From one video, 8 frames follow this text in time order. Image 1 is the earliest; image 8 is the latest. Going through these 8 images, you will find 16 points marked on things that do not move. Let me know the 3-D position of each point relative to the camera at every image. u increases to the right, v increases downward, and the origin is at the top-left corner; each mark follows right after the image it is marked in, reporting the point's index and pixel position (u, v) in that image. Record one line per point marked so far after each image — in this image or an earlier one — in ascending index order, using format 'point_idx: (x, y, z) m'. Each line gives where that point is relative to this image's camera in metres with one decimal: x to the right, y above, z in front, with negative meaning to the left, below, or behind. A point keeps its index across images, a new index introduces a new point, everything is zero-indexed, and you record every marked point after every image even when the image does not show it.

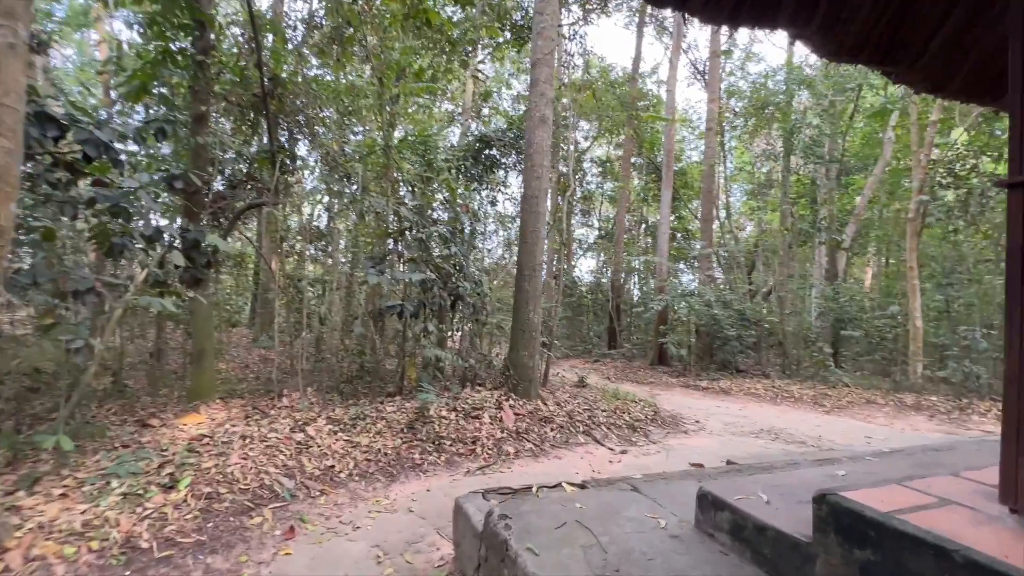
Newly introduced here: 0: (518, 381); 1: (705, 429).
0: (+0.1, -1.0, +5.0) m
1: (+2.5, -1.8, +5.8) m
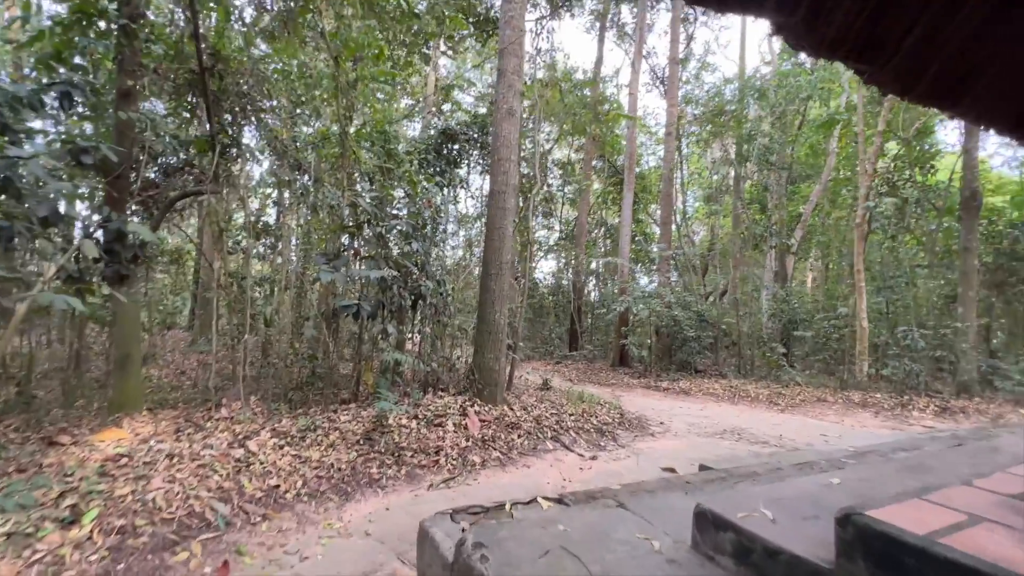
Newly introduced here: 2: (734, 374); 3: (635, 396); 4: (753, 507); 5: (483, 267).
0: (-0.3, -1.0, +4.8) m
1: (+2.0, -1.8, +5.7) m
2: (+5.6, -2.1, +11.2) m
3: (+2.4, -2.1, +8.6) m
4: (+0.9, -0.8, +1.6) m
5: (-0.3, +0.2, +4.9) m
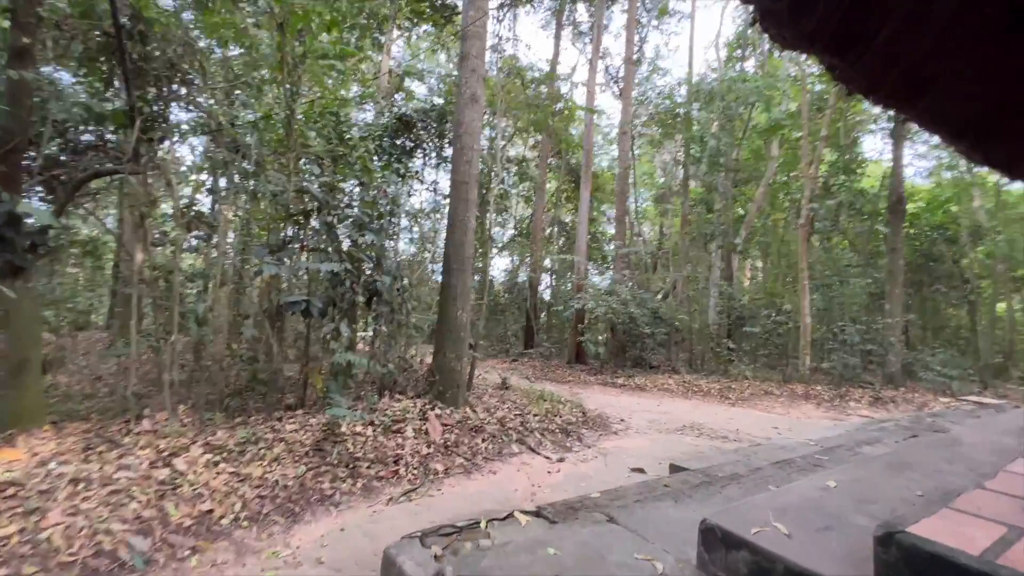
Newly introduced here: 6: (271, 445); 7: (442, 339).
0: (-0.7, -1.0, +4.5) m
1: (+1.5, -1.8, +5.7) m
2: (+4.5, -2.1, +11.5) m
3: (+1.6, -2.0, +8.6) m
4: (+0.8, -0.8, +1.5) m
5: (-0.7, +0.3, +4.6) m
6: (-1.8, -1.2, +3.4) m
7: (-0.7, -0.5, +4.6) m
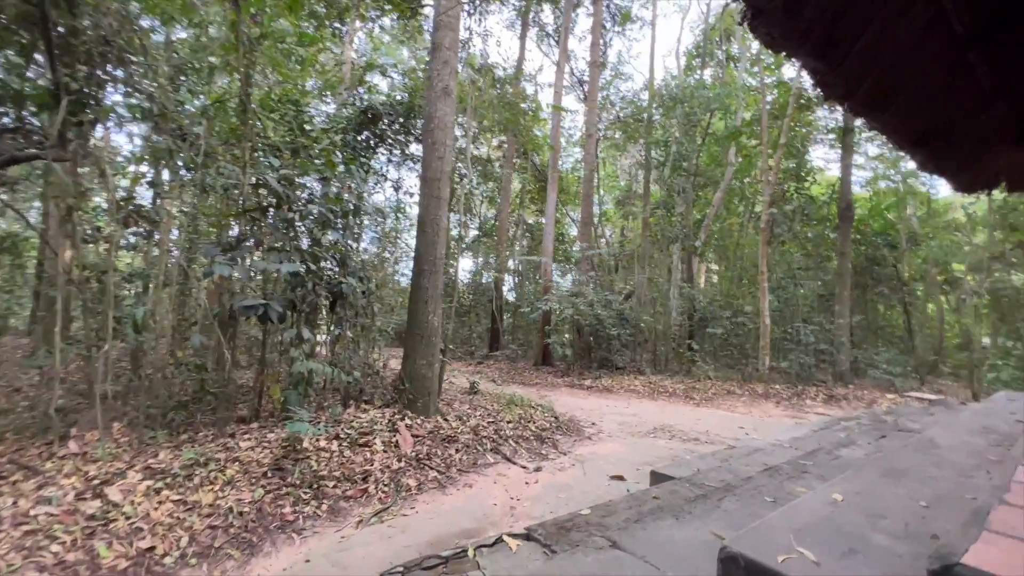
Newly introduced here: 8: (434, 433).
0: (-0.9, -1.0, +4.3) m
1: (+1.2, -1.8, +5.6) m
2: (+3.6, -2.1, +11.7) m
3: (+0.9, -2.1, +8.6) m
4: (+0.8, -0.8, +1.4) m
5: (-1.0, +0.2, +4.4) m
6: (-2.0, -1.2, +3.0) m
7: (-1.0, -0.5, +4.3) m
8: (-0.7, -1.3, +4.0) m
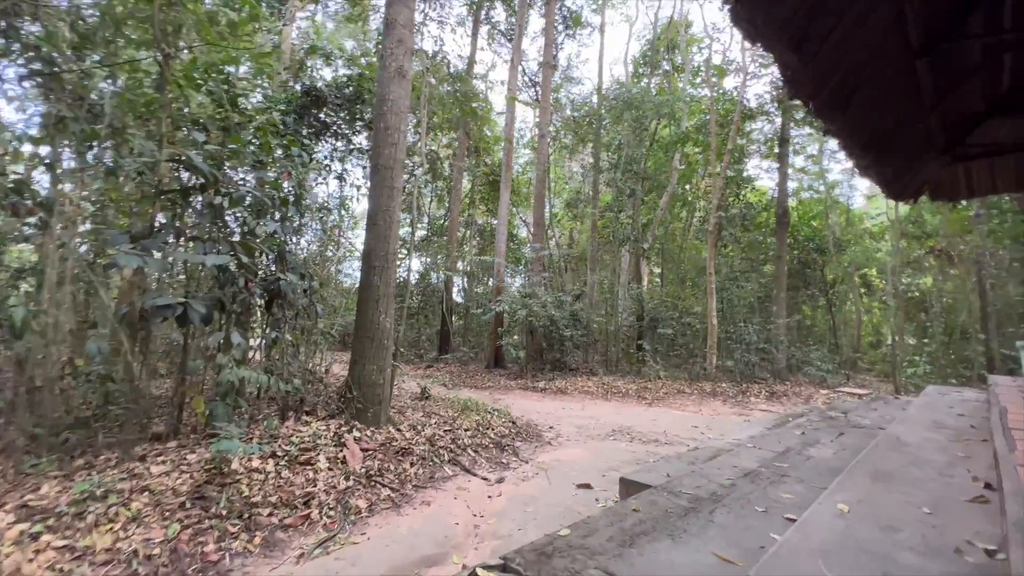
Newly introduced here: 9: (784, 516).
0: (-1.3, -1.0, +3.9) m
1: (+0.6, -1.8, +5.5) m
2: (+2.3, -2.1, +11.8) m
3: (+0.1, -2.1, +8.4) m
4: (+0.8, -0.8, +1.2) m
5: (-1.3, +0.3, +4.0) m
6: (-2.2, -1.2, +2.5) m
7: (-1.3, -0.5, +3.9) m
8: (-1.0, -1.3, +3.6) m
9: (+1.2, -1.0, +1.9) m
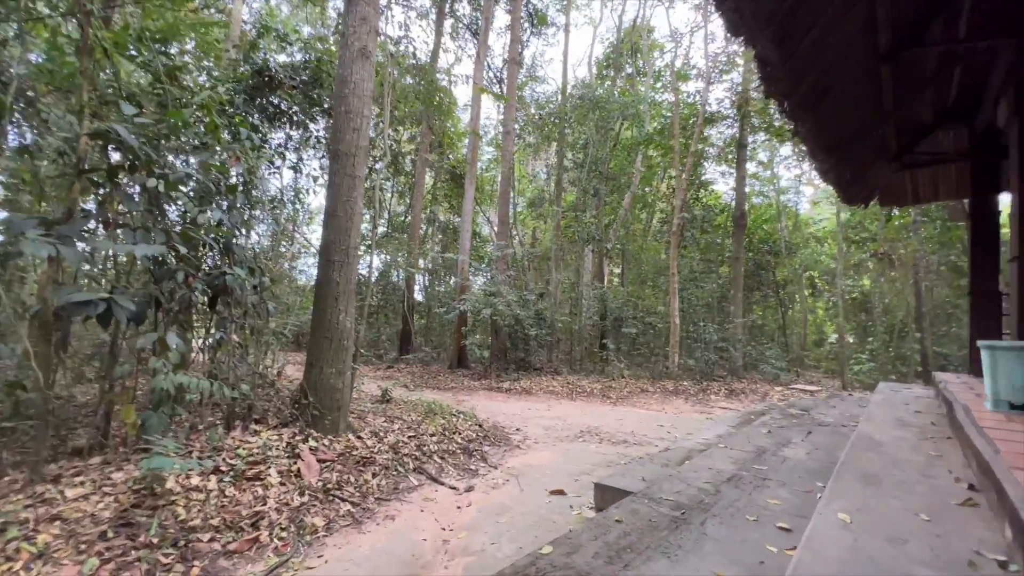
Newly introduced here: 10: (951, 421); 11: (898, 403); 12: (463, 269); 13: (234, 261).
0: (-1.5, -1.0, +3.6) m
1: (+0.2, -1.8, +5.3) m
2: (+1.4, -2.1, +11.7) m
3: (-0.6, -2.0, +8.2) m
4: (+0.8, -0.8, +1.1) m
5: (-1.6, +0.3, +3.7) m
6: (-2.3, -1.1, +2.1) m
7: (-1.6, -0.5, +3.6) m
8: (-1.2, -1.2, +3.4) m
9: (+1.1, -1.0, +1.9) m
10: (+3.0, -0.9, +3.1) m
11: (+3.6, -1.1, +4.2) m
12: (-1.3, +0.5, +11.5) m
13: (-2.2, +0.2, +3.6) m
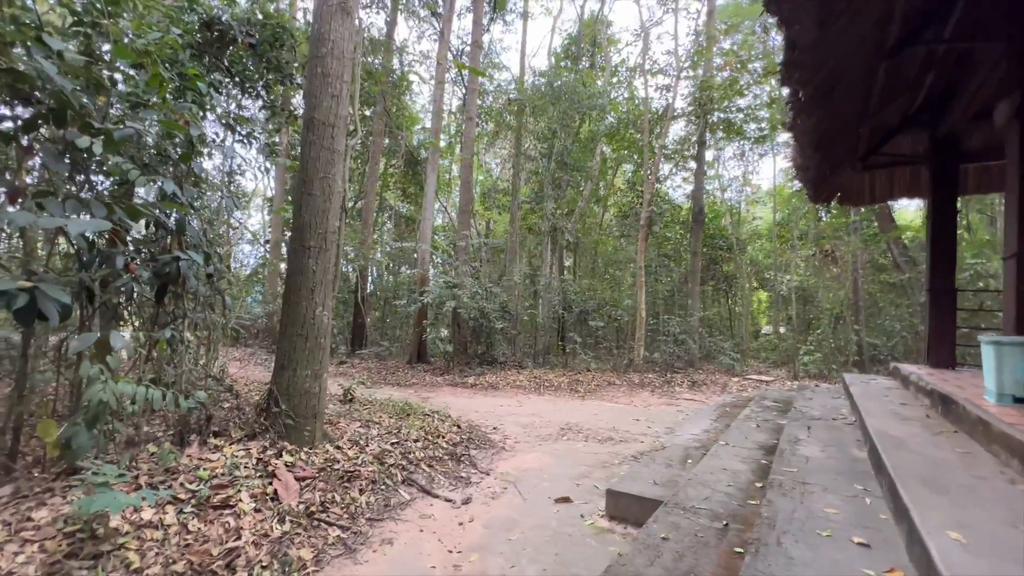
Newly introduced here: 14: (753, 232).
0: (-1.5, -0.9, +3.1) m
1: (0.0, -1.7, +5.1) m
2: (+0.4, -1.9, +11.6) m
3: (-1.1, -1.9, +7.8) m
4: (+1.1, -0.8, +0.9) m
5: (-1.6, +0.4, +3.2) m
6: (-2.1, -1.1, +1.6) m
7: (-1.6, -0.4, +3.1) m
8: (-1.2, -1.2, +2.9) m
9: (+1.3, -1.0, +1.7) m
10: (+3.0, -0.9, +3.2) m
11: (+3.5, -1.0, +4.3) m
12: (-2.2, +0.7, +10.9) m
13: (-2.2, +0.3, +3.0) m
14: (+7.7, +1.8, +14.4) m
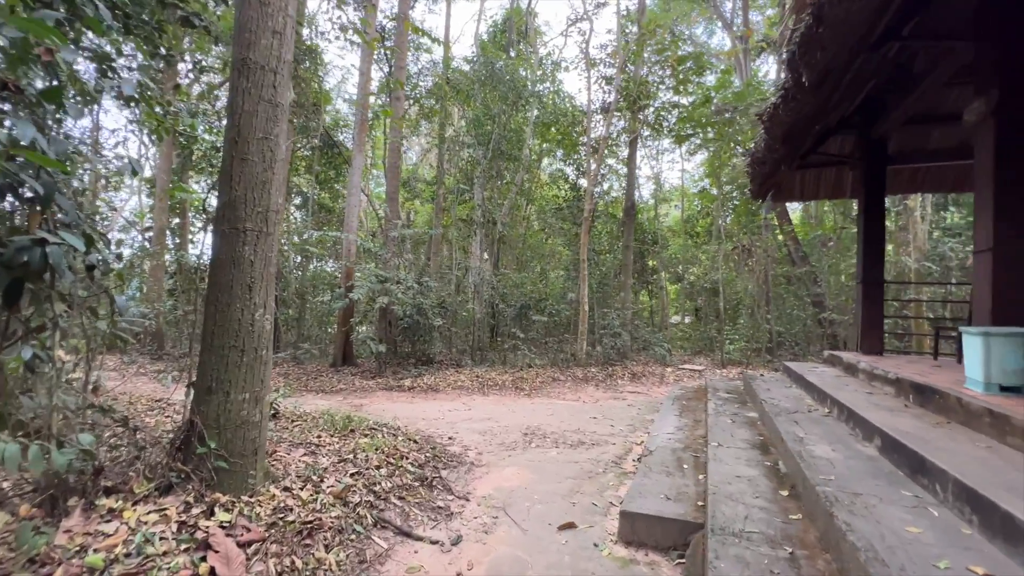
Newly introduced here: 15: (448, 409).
0: (-1.5, -0.9, +2.3) m
1: (-0.4, -1.6, +4.5) m
2: (-1.2, -1.8, +11.0) m
3: (-2.0, -1.8, +7.0) m
4: (+1.5, -0.7, +0.7) m
5: (-1.6, +0.4, +2.4) m
6: (-1.8, -1.1, +0.7) m
7: (-1.5, -0.4, +2.3) m
8: (-1.2, -1.2, +2.2) m
9: (+1.5, -0.9, +1.5) m
10: (+3.0, -0.8, +3.2) m
11: (+3.2, -0.9, +4.4) m
12: (-3.6, +0.8, +9.9) m
13: (-2.2, +0.3, +2.1) m
14: (+5.4, +2.0, +15.2) m
15: (-0.9, -1.8, +6.7) m
